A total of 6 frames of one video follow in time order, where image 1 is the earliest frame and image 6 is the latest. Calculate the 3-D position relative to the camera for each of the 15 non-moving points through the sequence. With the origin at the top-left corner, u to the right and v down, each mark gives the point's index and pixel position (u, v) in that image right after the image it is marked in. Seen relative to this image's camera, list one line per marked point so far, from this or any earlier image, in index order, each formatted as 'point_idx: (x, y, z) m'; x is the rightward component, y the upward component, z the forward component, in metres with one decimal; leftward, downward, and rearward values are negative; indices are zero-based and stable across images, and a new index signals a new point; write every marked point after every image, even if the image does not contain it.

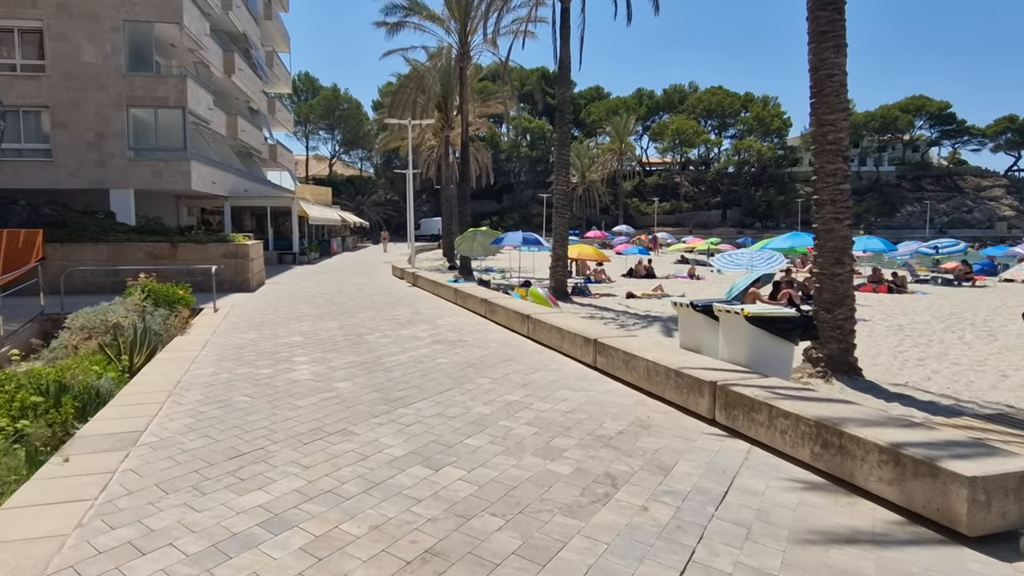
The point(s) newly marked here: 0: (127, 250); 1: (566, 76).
0: (-8.8, +0.9, +16.7) m
1: (+1.2, +4.9, +16.7) m
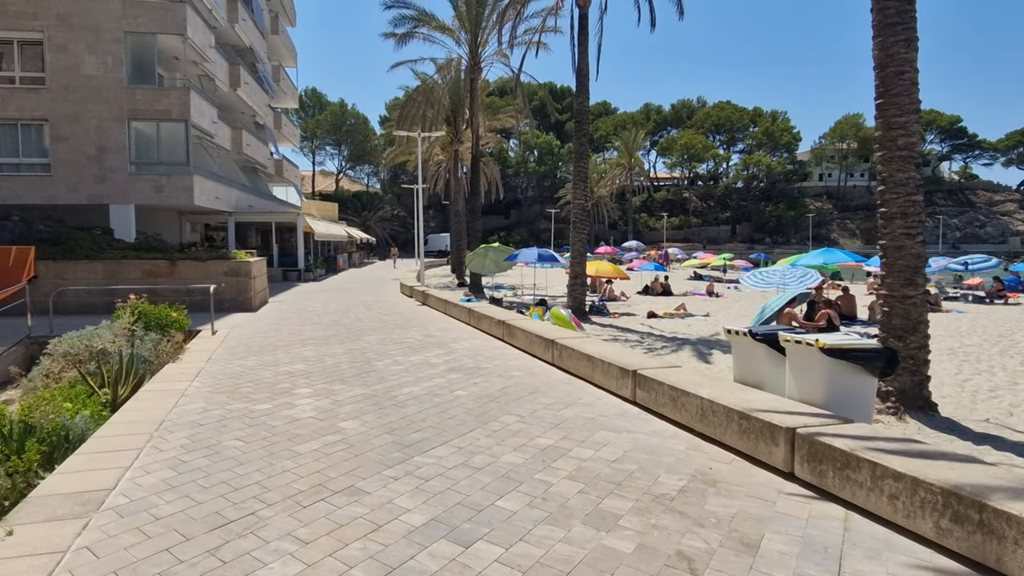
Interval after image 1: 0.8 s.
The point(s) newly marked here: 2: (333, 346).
0: (-8.5, +0.4, +15.9) m
1: (+1.6, +4.4, +15.9) m
2: (-2.6, -0.9, +10.8) m
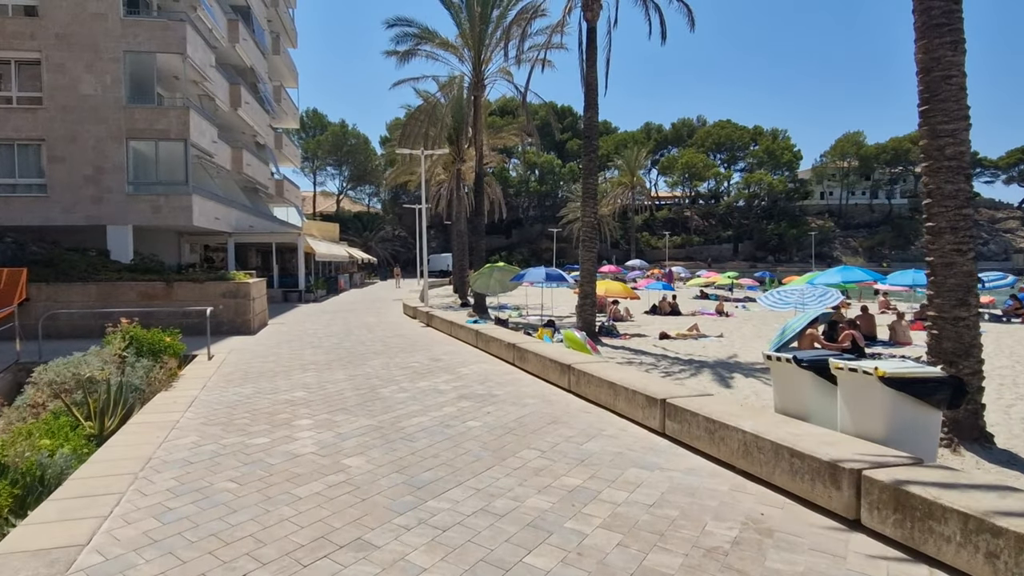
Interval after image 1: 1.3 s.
0: (-8.3, 0.0, +15.4) m
1: (+1.7, +4.0, +15.5) m
2: (-2.5, -1.2, +10.2) m
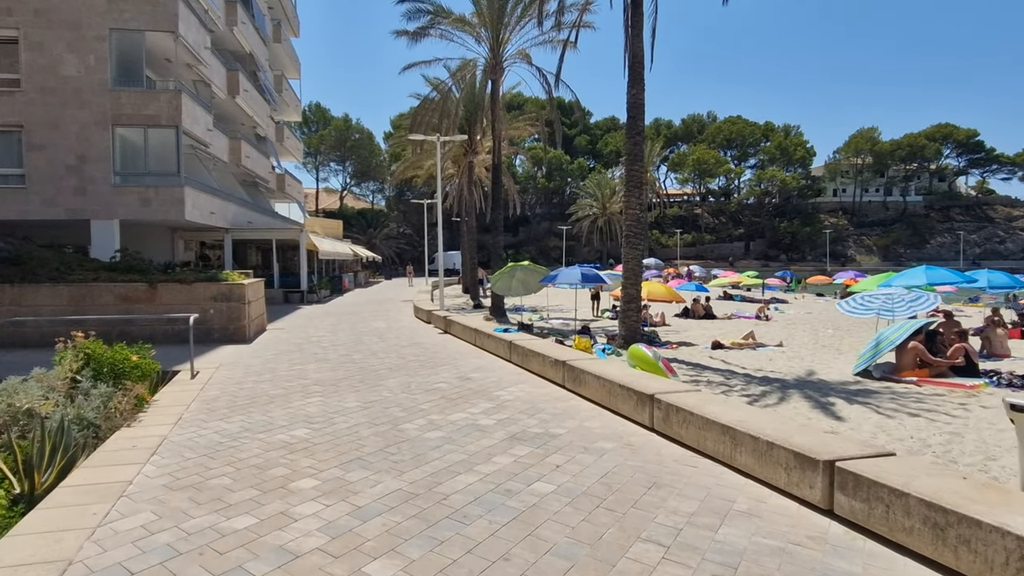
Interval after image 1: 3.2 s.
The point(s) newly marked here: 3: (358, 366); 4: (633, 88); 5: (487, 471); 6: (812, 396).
0: (-7.7, -0.1, +13.5) m
1: (+2.3, +4.0, +13.5) m
2: (-1.9, -1.2, +8.2) m
3: (-2.3, -1.1, +10.8) m
4: (+2.2, +3.7, +13.4) m
5: (-0.2, -1.4, +5.4) m
6: (+3.8, -1.4, +9.2) m
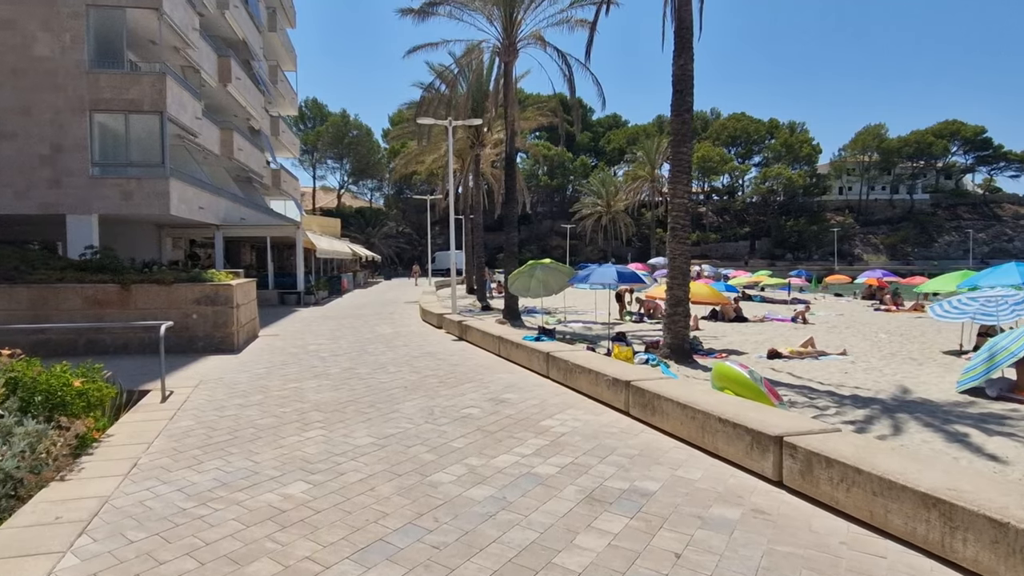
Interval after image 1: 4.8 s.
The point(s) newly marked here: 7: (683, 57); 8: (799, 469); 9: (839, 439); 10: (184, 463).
0: (-7.2, -0.1, +11.6) m
1: (+2.8, +4.0, +11.7) m
2: (-1.4, -1.2, +6.4) m
3: (-1.8, -1.2, +8.9) m
4: (+2.7, +3.7, +11.7) m
5: (+0.3, -1.4, +3.6) m
6: (+4.3, -1.4, +7.4) m
7: (+2.7, +3.7, +11.6) m
8: (+1.8, -1.1, +4.6) m
9: (+2.1, -1.0, +4.7) m
10: (-2.5, -1.3, +5.5) m
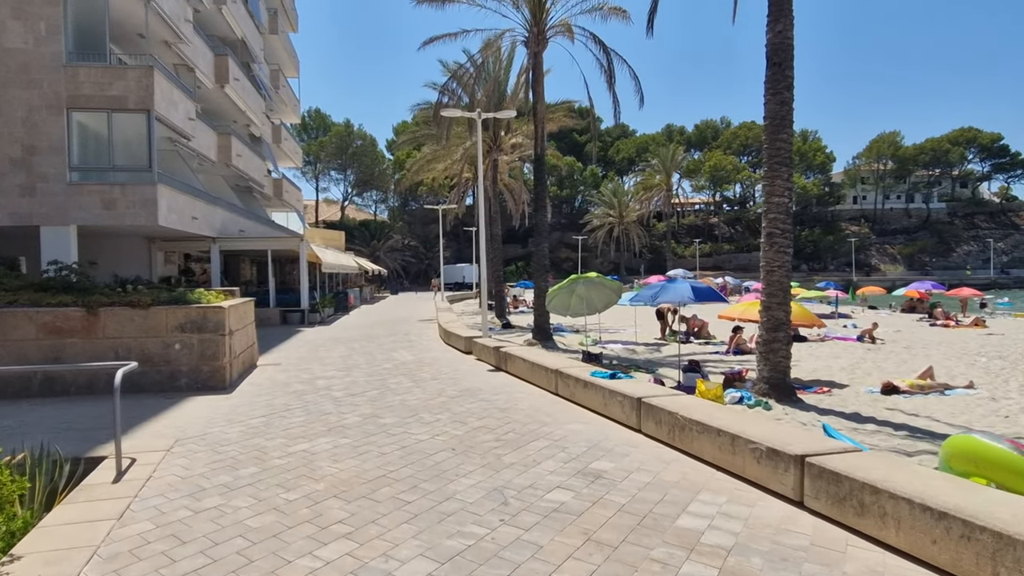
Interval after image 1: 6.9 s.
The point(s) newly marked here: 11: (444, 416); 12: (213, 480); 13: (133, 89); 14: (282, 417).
0: (-6.5, -0.4, +9.3) m
1: (+3.5, +3.7, +9.5) m
2: (-0.6, -1.4, +4.1) m
3: (-1.0, -1.4, +6.6) m
4: (+3.4, +3.4, +9.4) m
5: (+1.1, -1.5, +1.3) m
6: (+5.0, -1.6, +5.1) m
7: (+3.5, +3.4, +9.4) m
8: (+2.6, -1.3, +2.2) m
9: (+2.8, -1.1, +2.4) m
10: (-1.7, -1.5, +3.2) m
11: (-0.7, -1.4, +7.9) m
12: (-2.3, -1.4, +5.5) m
13: (-8.8, +4.6, +16.9) m
14: (-2.5, -1.4, +7.9) m
